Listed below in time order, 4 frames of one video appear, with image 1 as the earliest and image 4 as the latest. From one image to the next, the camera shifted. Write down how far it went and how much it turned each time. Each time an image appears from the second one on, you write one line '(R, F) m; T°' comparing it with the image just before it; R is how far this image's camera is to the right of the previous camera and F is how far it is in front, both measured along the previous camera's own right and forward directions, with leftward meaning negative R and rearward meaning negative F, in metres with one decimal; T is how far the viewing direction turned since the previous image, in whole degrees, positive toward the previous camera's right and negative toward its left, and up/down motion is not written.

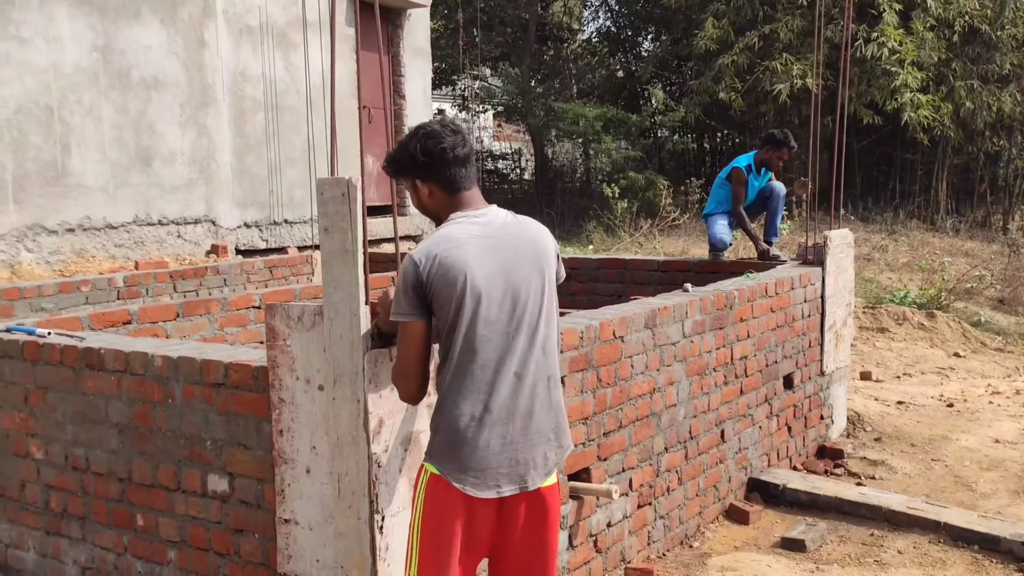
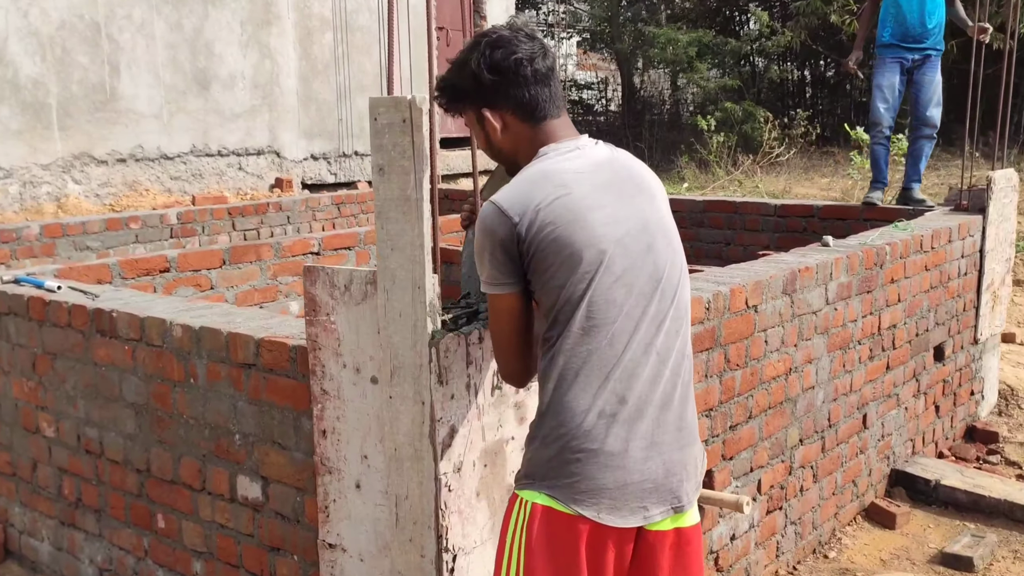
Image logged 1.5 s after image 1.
(-0.1, +0.8) m; -5°
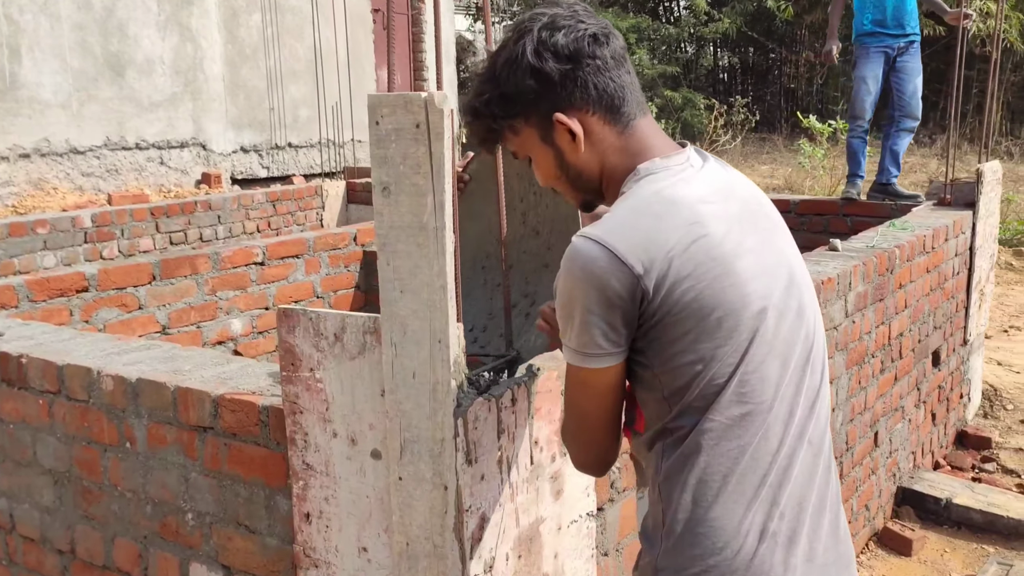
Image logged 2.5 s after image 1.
(-0.2, +0.5) m; +5°
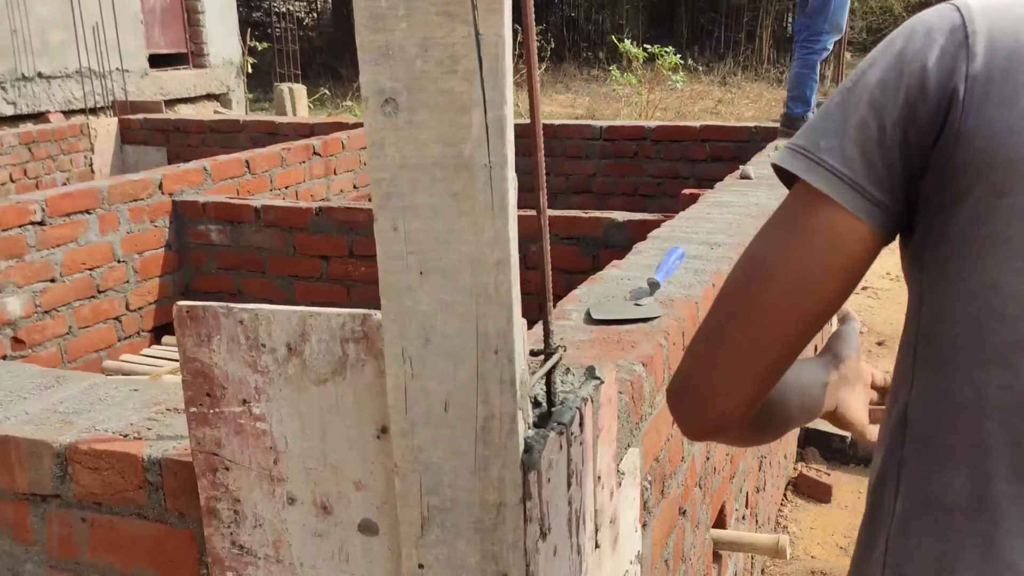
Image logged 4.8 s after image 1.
(-0.3, +0.6) m; +14°
